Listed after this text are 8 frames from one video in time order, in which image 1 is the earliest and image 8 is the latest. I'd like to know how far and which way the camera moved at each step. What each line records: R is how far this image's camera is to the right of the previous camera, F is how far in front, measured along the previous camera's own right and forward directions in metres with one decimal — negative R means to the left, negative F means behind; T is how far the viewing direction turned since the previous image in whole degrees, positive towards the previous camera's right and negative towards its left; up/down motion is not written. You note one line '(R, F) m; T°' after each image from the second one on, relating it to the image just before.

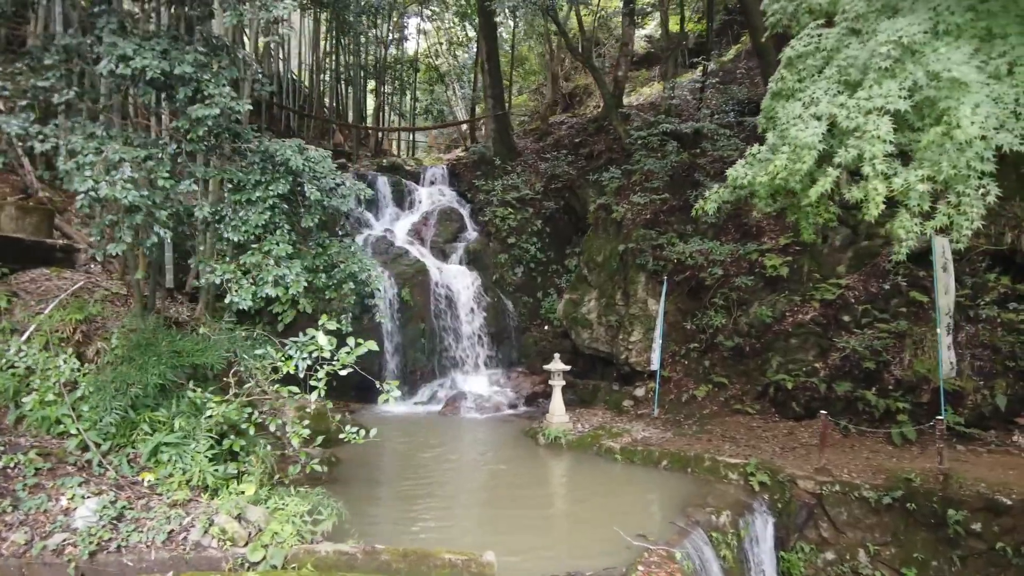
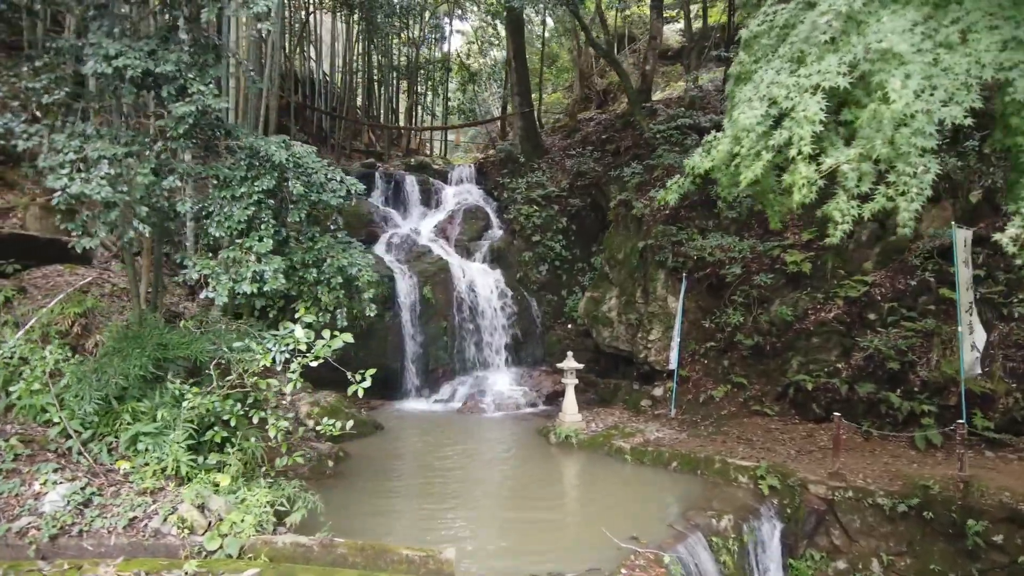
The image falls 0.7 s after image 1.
(+0.5, +0.1) m; -4°
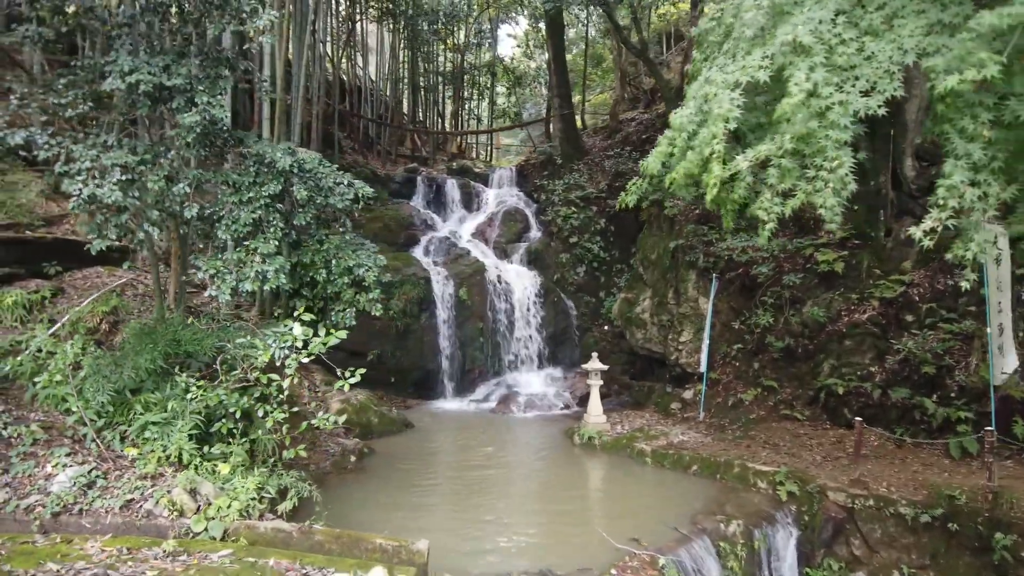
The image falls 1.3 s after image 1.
(+0.5, 0.0) m; -6°
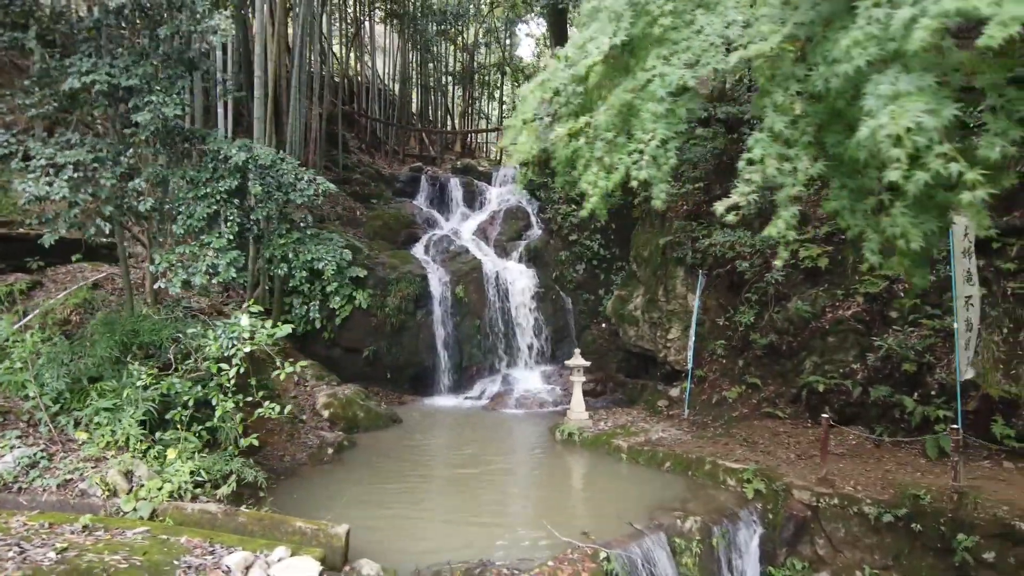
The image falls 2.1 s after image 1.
(+0.7, 0.0) m; -3°
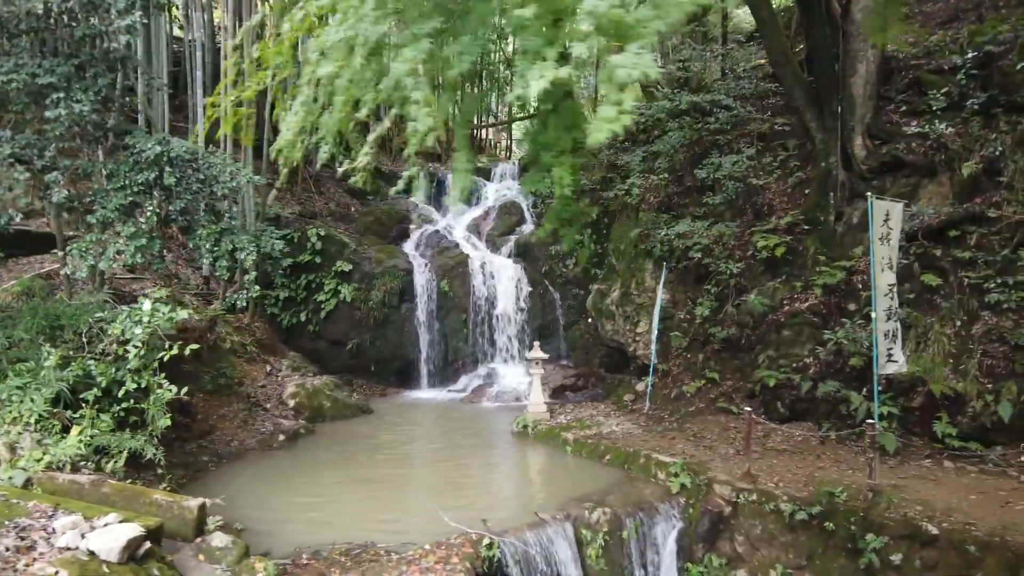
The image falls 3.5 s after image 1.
(+1.2, 0.0) m; -5°
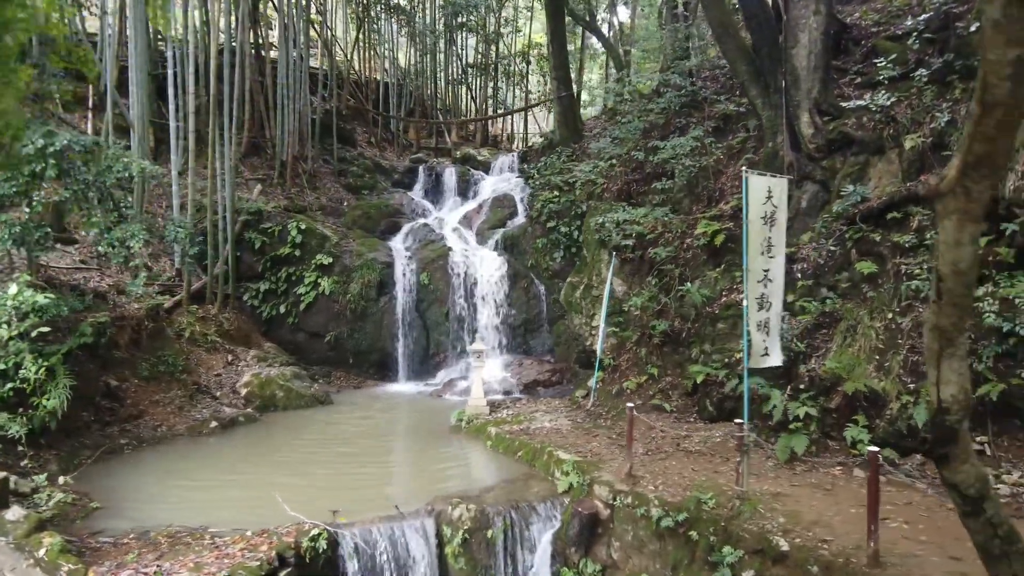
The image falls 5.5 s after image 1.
(+1.7, +0.3) m; -7°
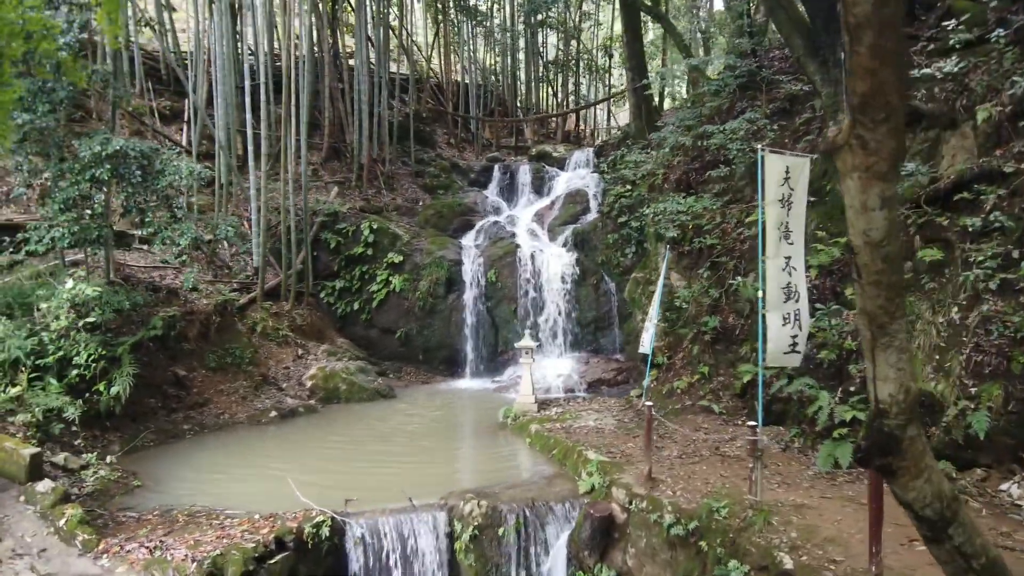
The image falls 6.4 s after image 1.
(+0.8, +0.2) m; -10°
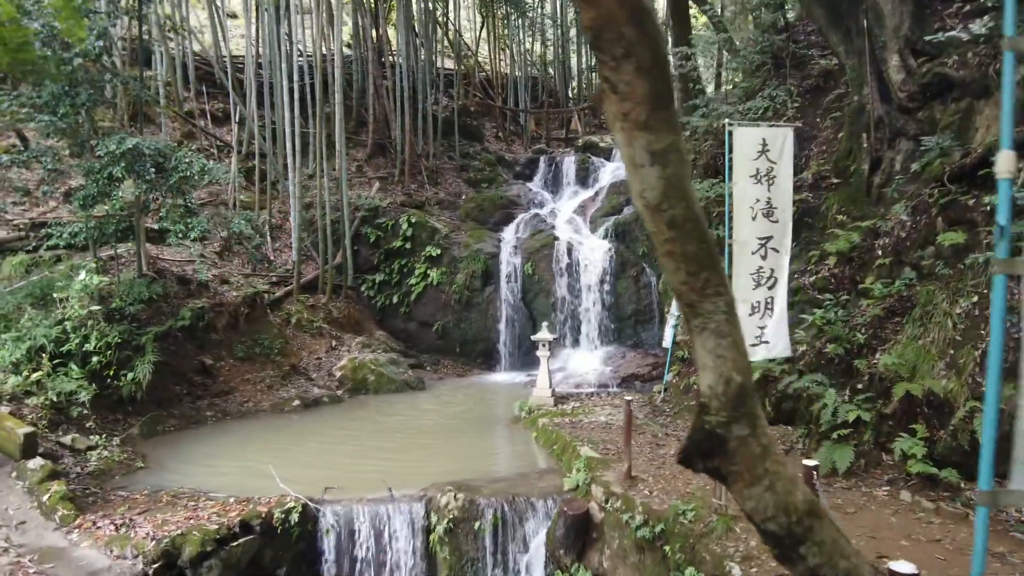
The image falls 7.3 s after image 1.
(+0.8, +0.2) m; -7°
